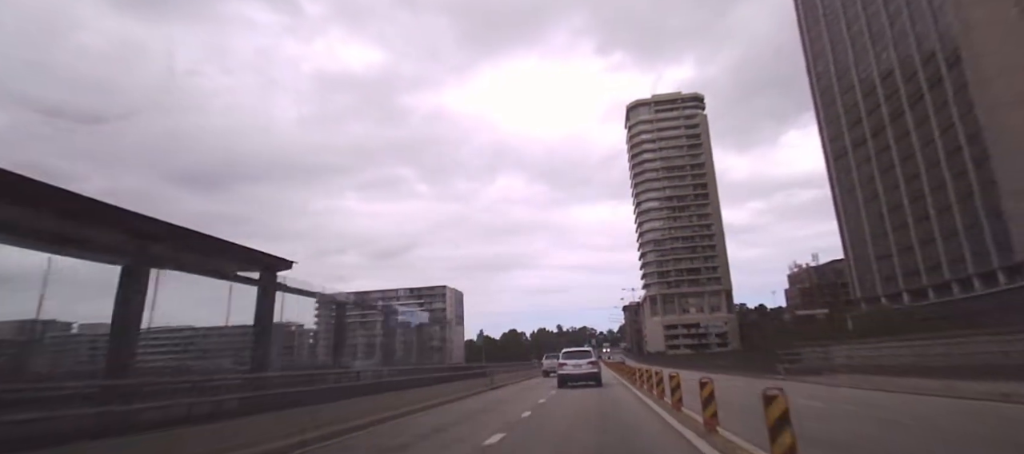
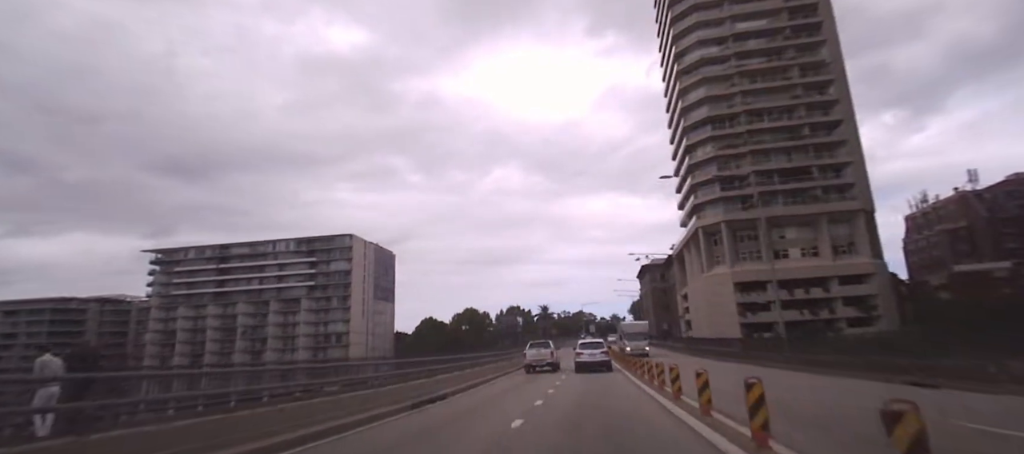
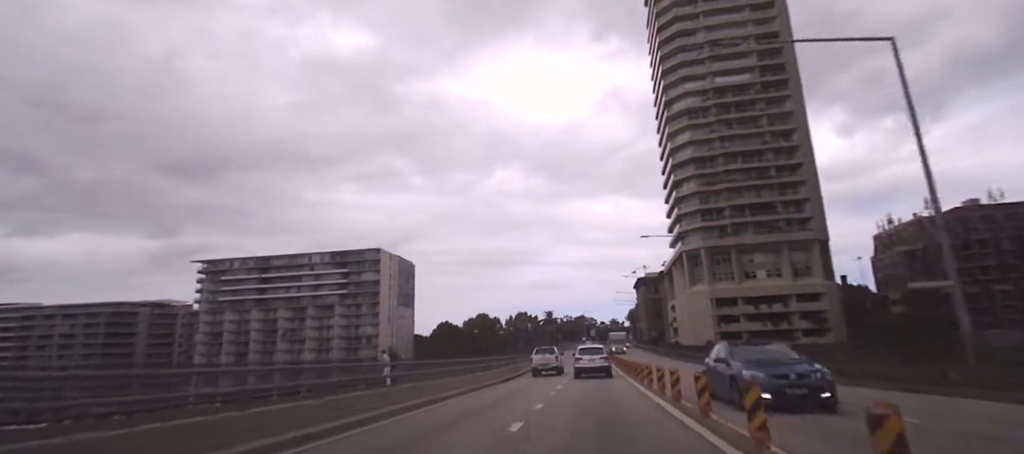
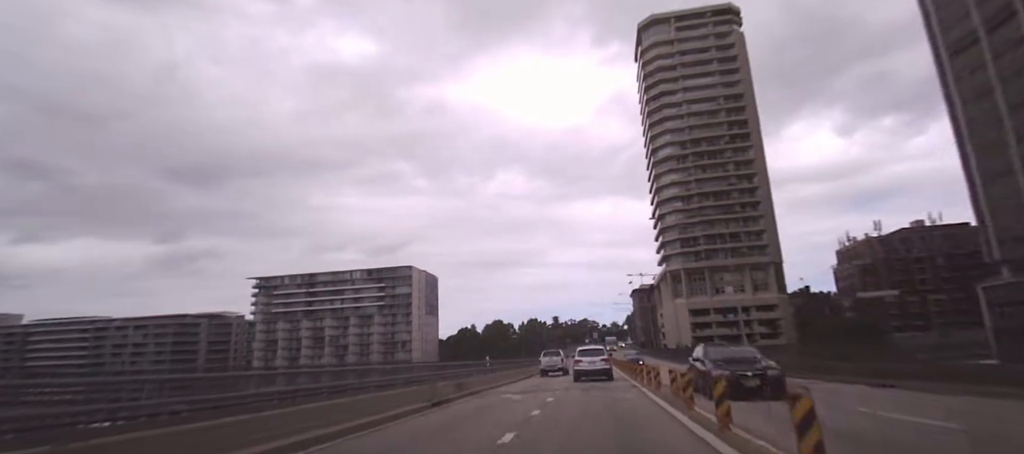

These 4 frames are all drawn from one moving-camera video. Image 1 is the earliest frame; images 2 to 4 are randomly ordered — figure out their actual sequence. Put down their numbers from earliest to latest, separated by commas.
4, 3, 2
